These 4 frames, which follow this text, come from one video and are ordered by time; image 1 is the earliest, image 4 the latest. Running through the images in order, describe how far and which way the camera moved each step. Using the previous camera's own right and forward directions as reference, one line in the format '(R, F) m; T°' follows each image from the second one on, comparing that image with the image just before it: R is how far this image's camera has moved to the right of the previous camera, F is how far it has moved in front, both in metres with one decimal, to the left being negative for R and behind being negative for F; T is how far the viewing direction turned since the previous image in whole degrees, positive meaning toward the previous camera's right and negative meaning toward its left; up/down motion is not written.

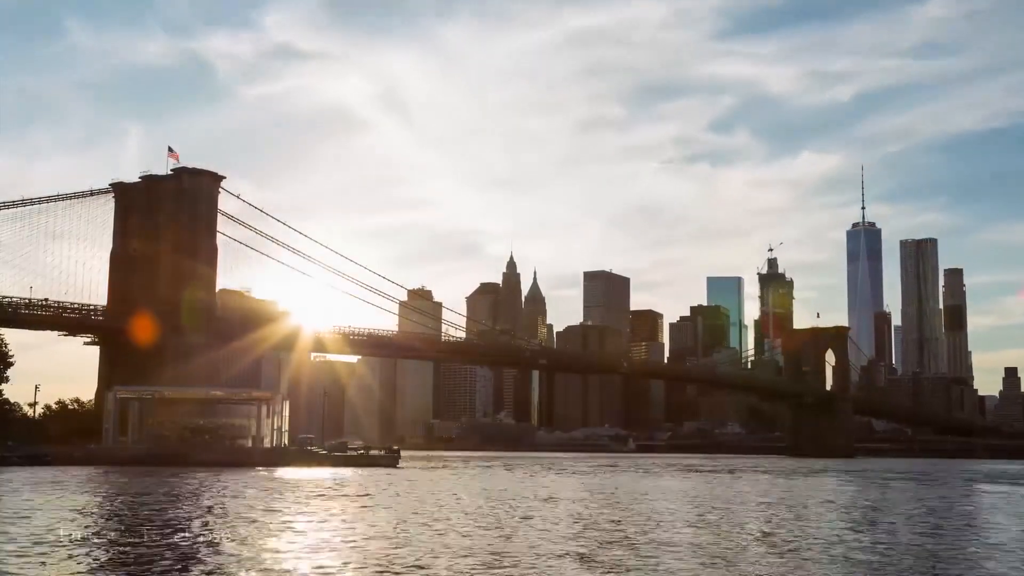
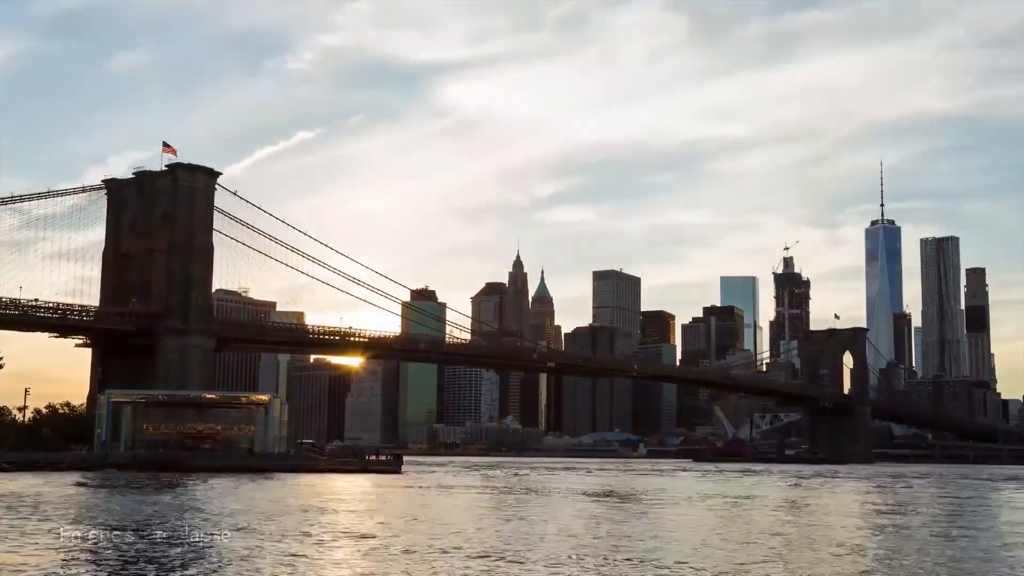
(+0.1, +2.7) m; 0°
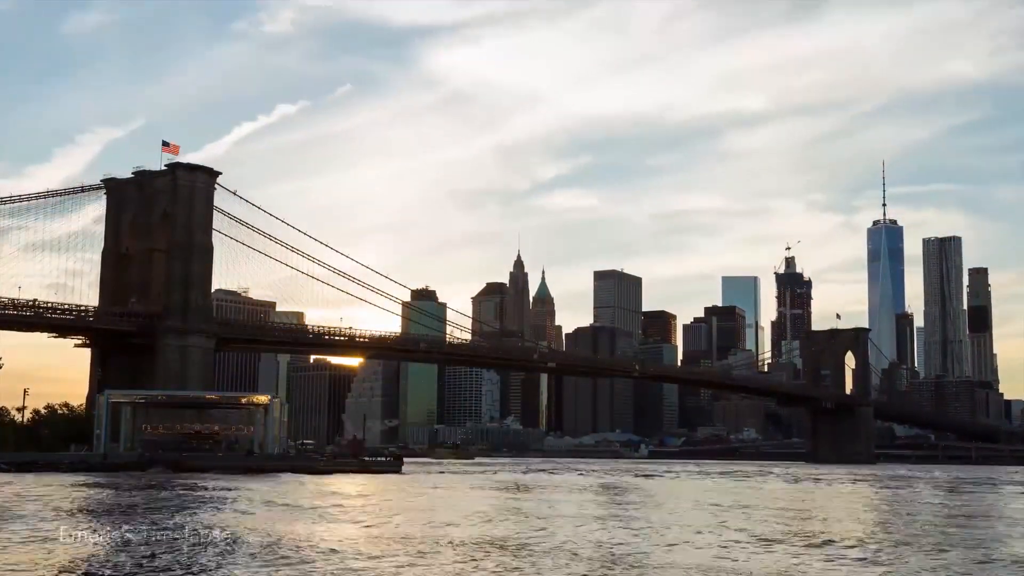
(0.0, +0.3) m; 0°
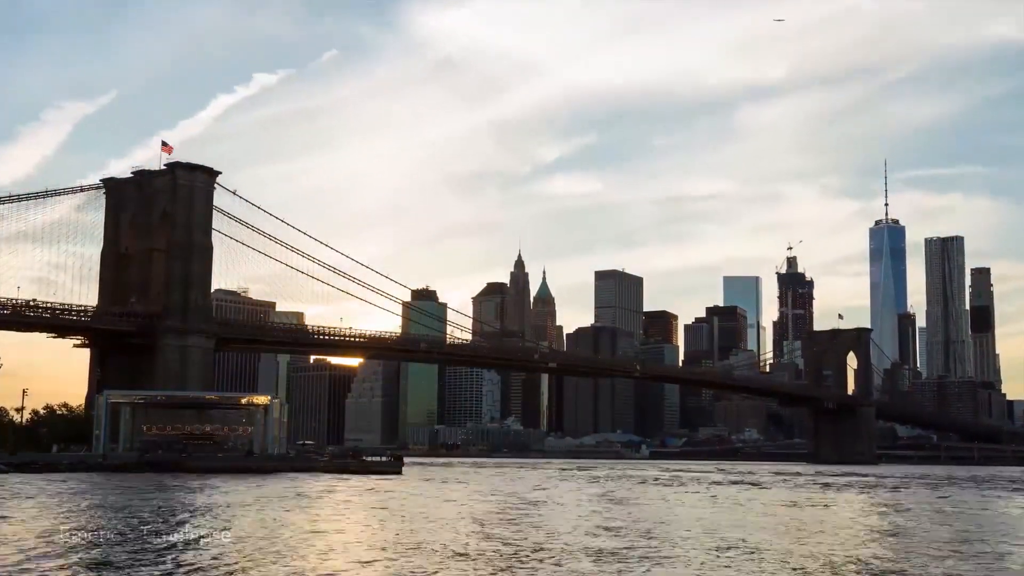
(0.0, +0.3) m; 0°
